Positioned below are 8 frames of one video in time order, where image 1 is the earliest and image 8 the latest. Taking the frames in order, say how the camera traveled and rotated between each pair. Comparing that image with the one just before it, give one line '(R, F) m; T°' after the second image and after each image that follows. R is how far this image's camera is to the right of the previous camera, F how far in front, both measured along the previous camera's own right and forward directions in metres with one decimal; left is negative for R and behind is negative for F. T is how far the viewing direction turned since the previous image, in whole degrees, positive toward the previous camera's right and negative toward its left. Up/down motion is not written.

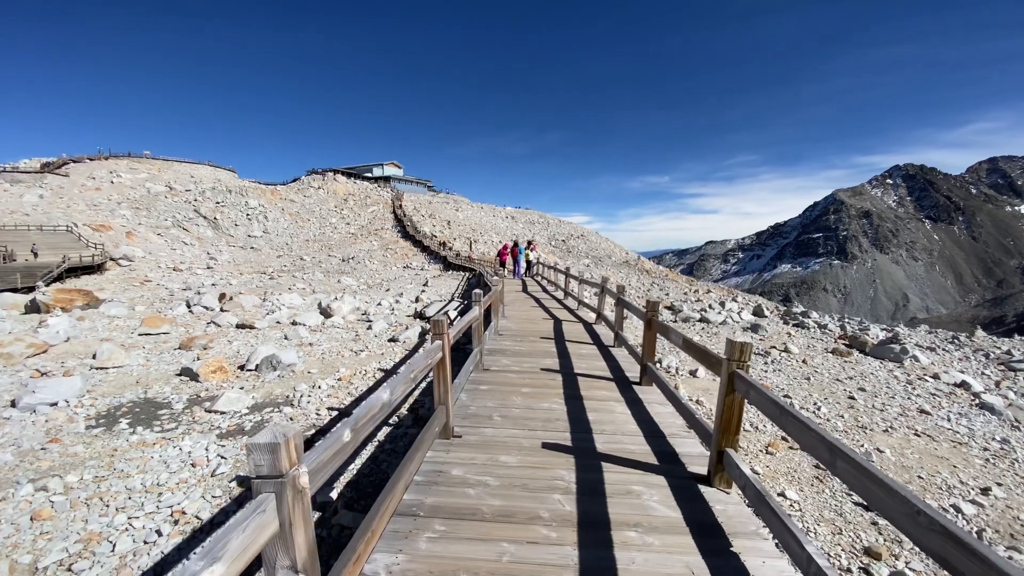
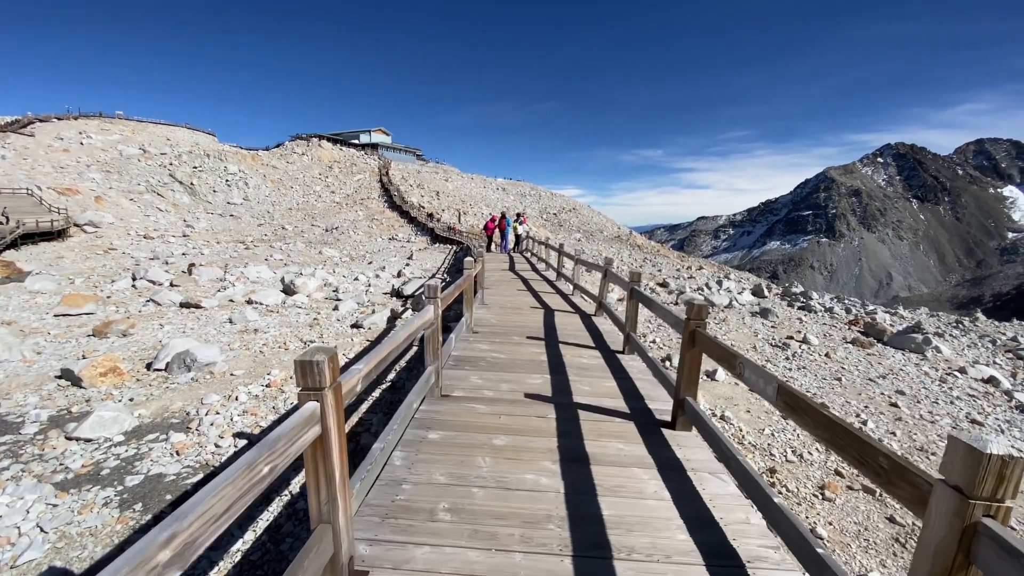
(+0.1, +1.7) m; +1°
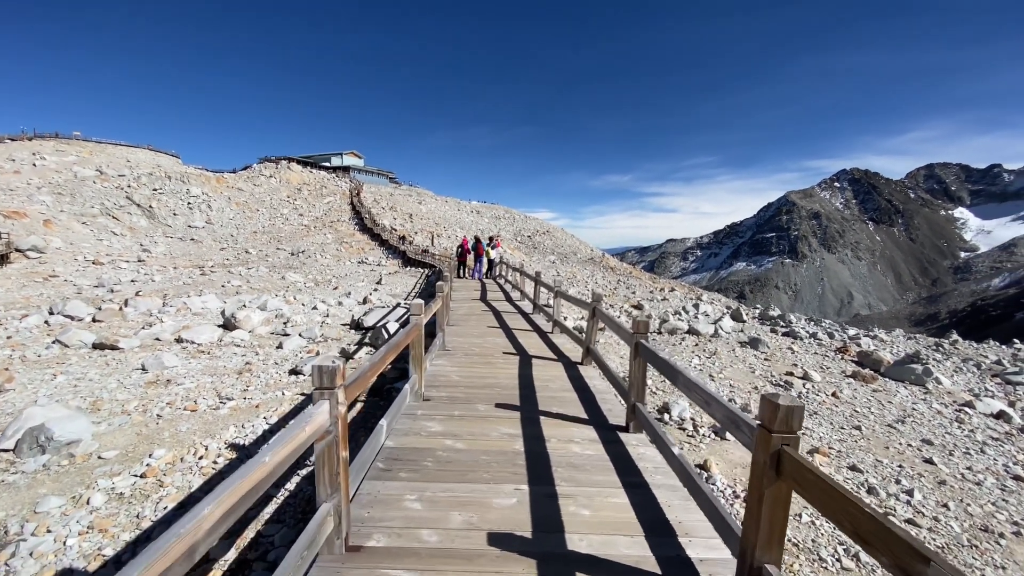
(+0.1, +1.4) m; +3°
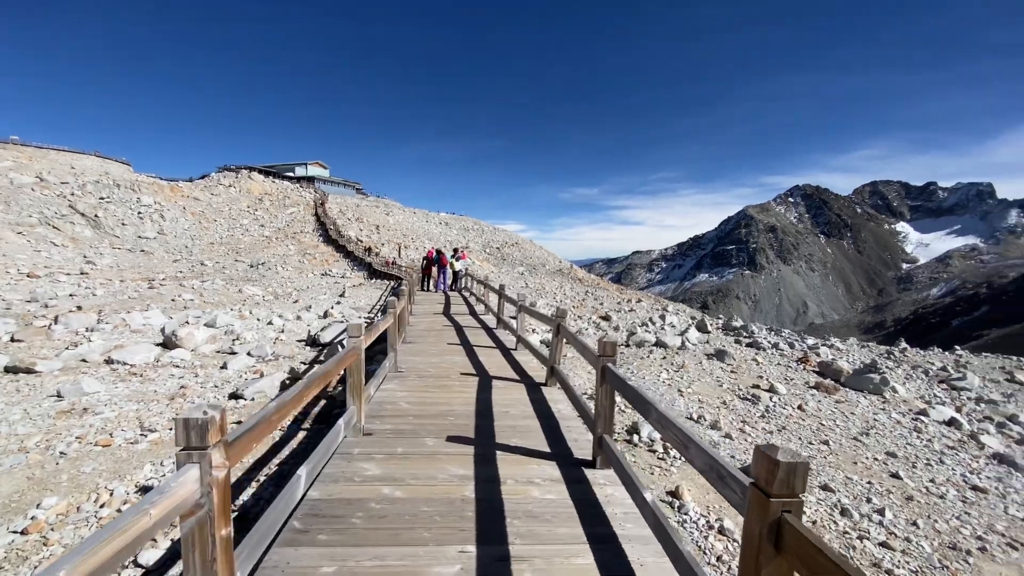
(+0.1, +0.4) m; +4°
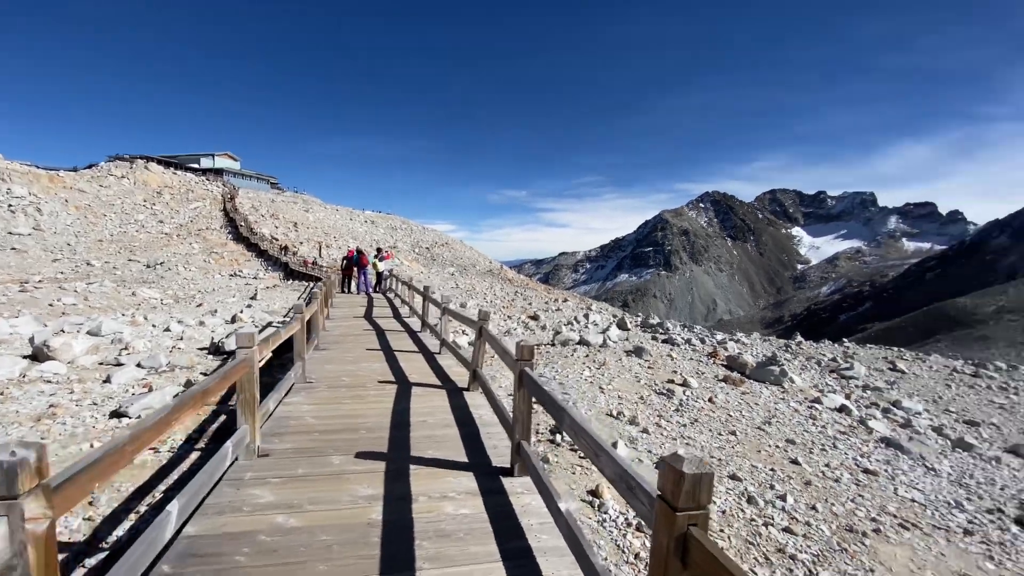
(+0.1, +0.1) m; +9°
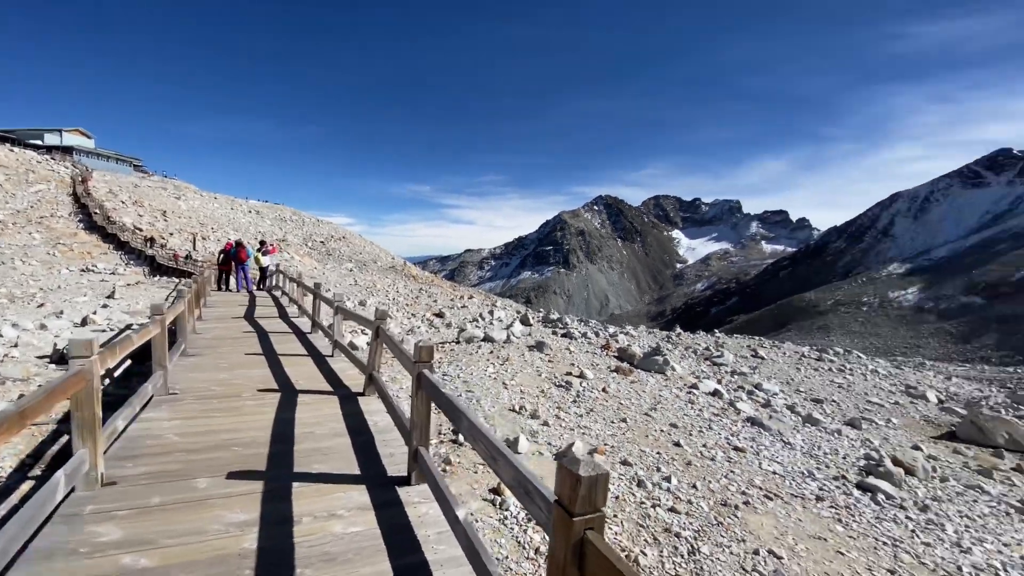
(0.0, +0.1) m; +11°
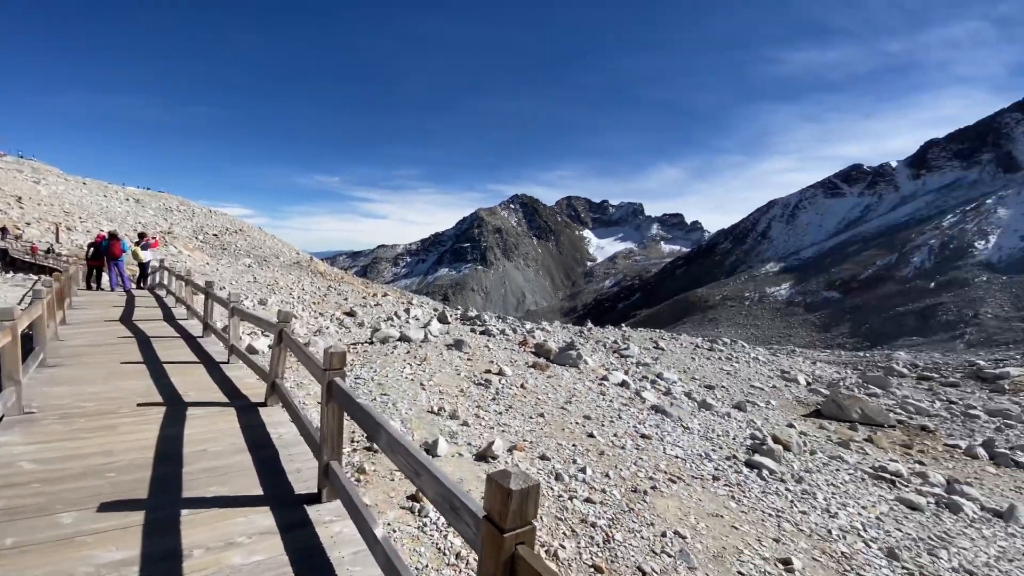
(0.0, +0.1) m; +10°
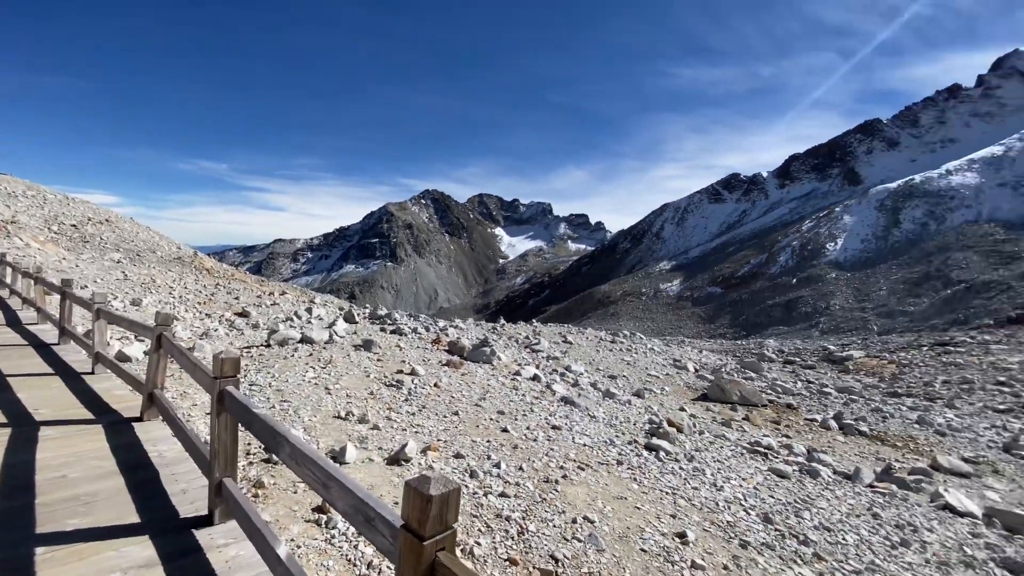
(0.0, 0.0) m; +11°
